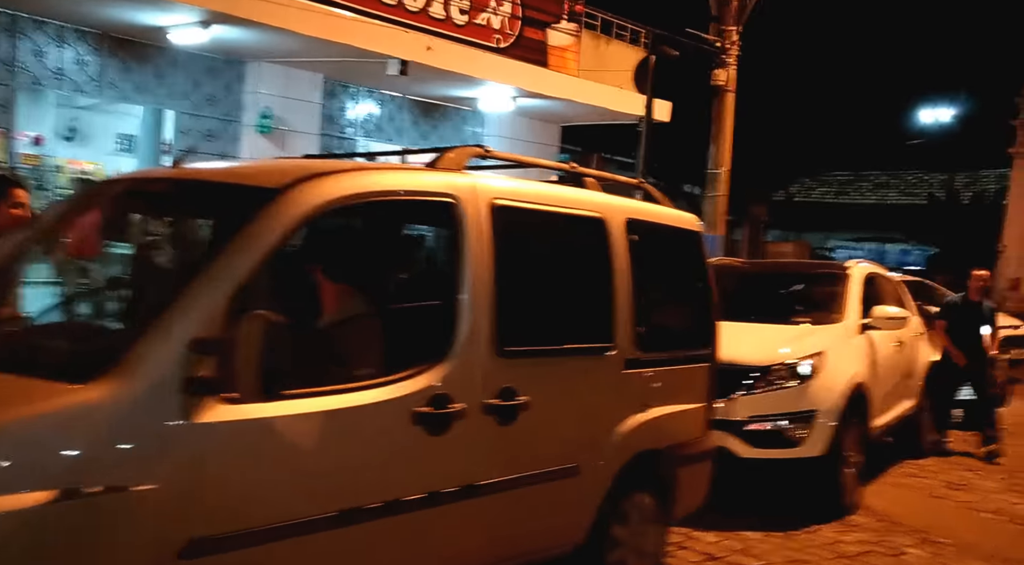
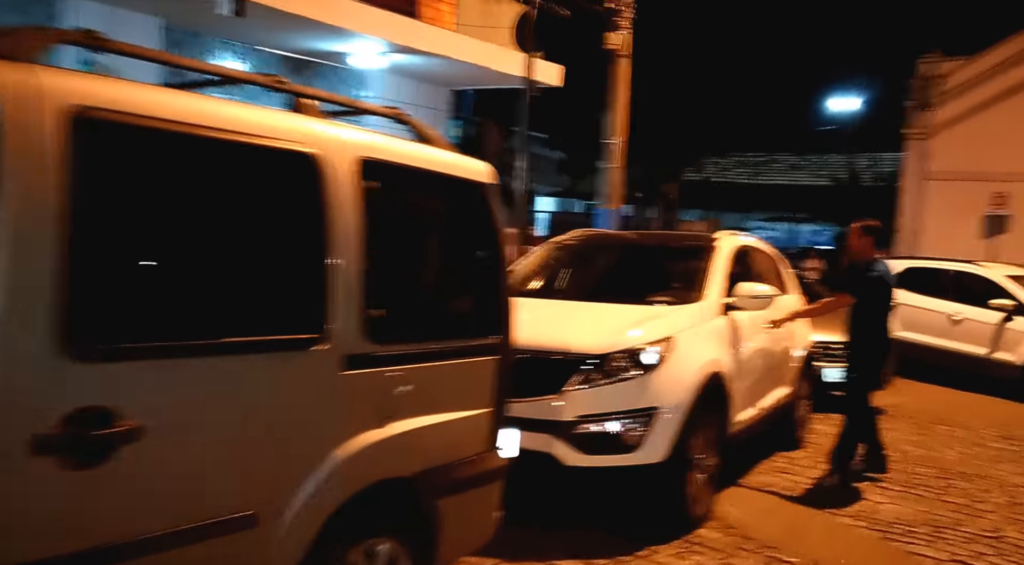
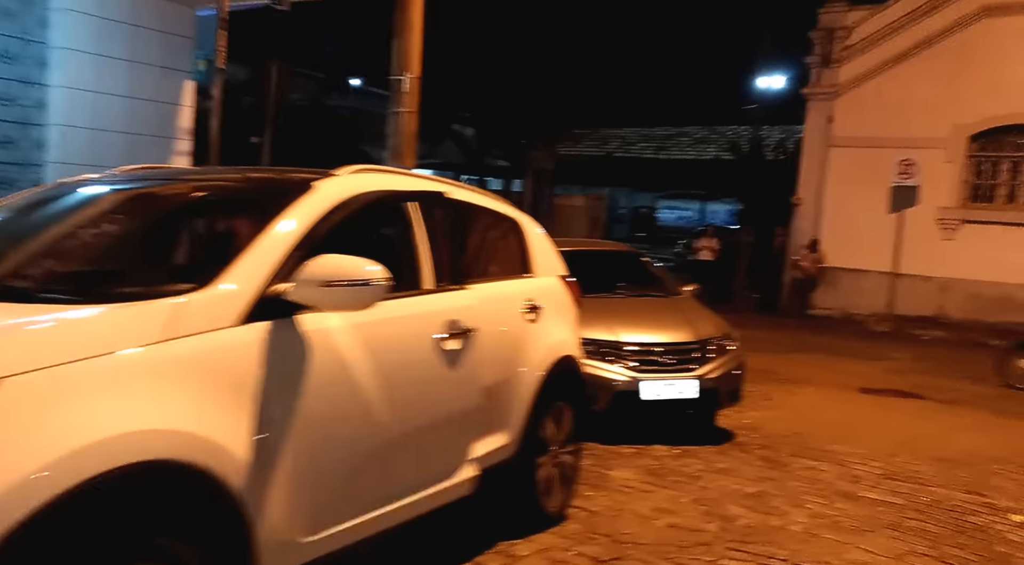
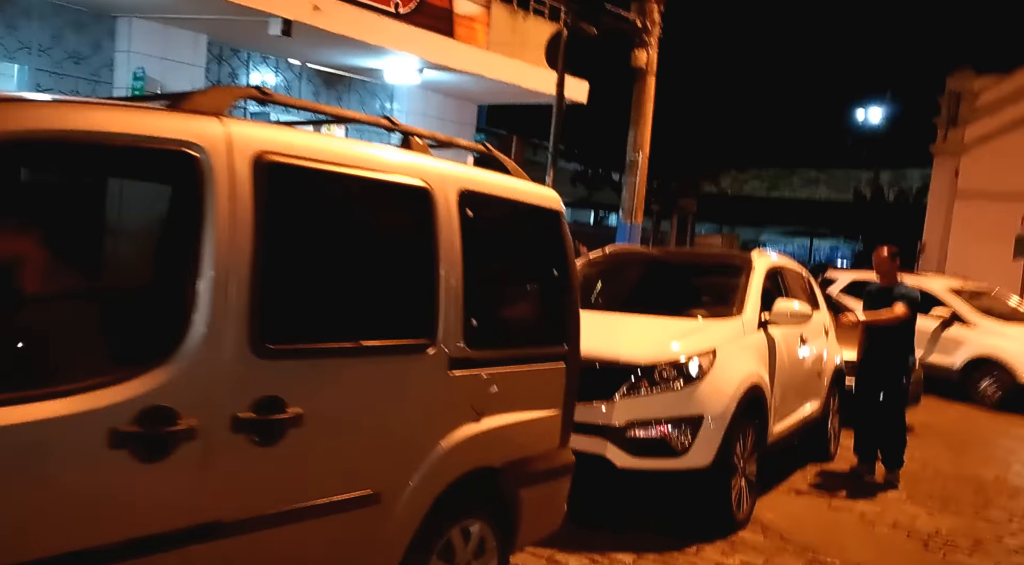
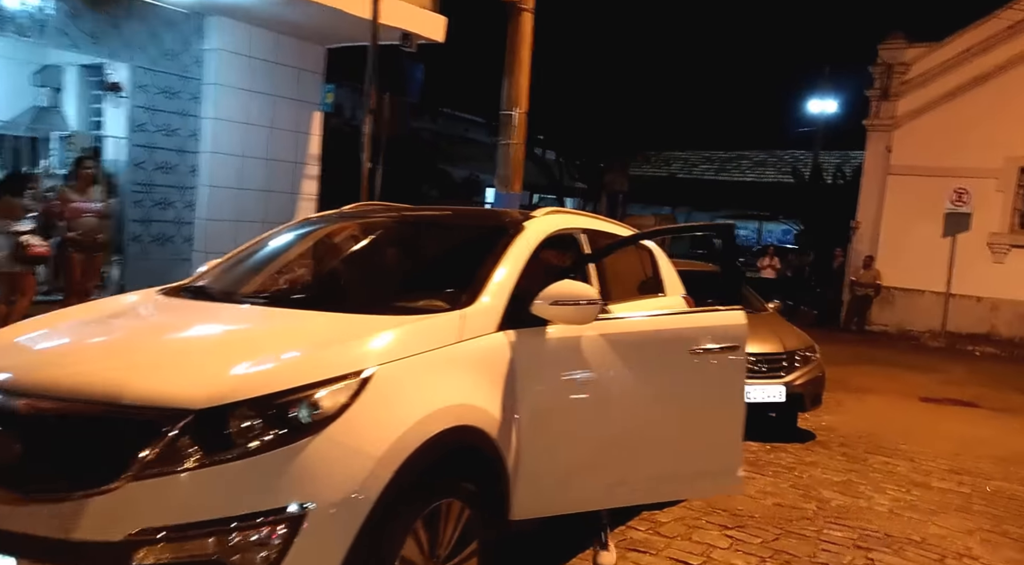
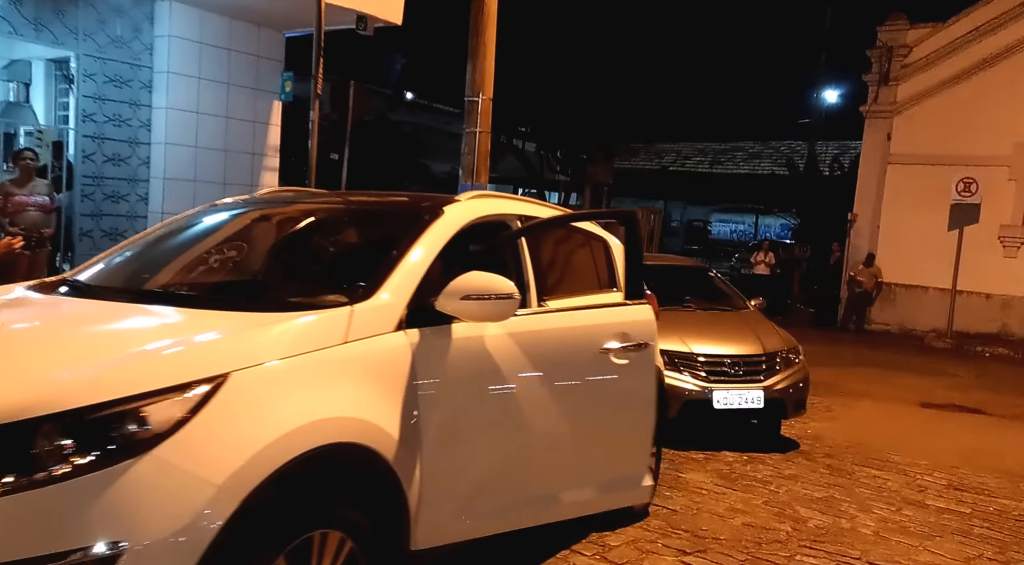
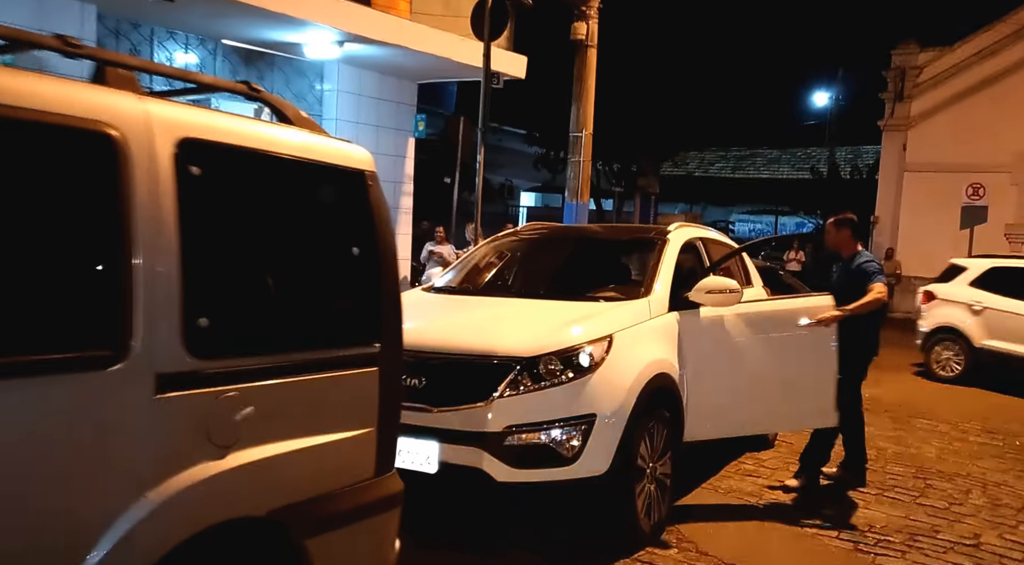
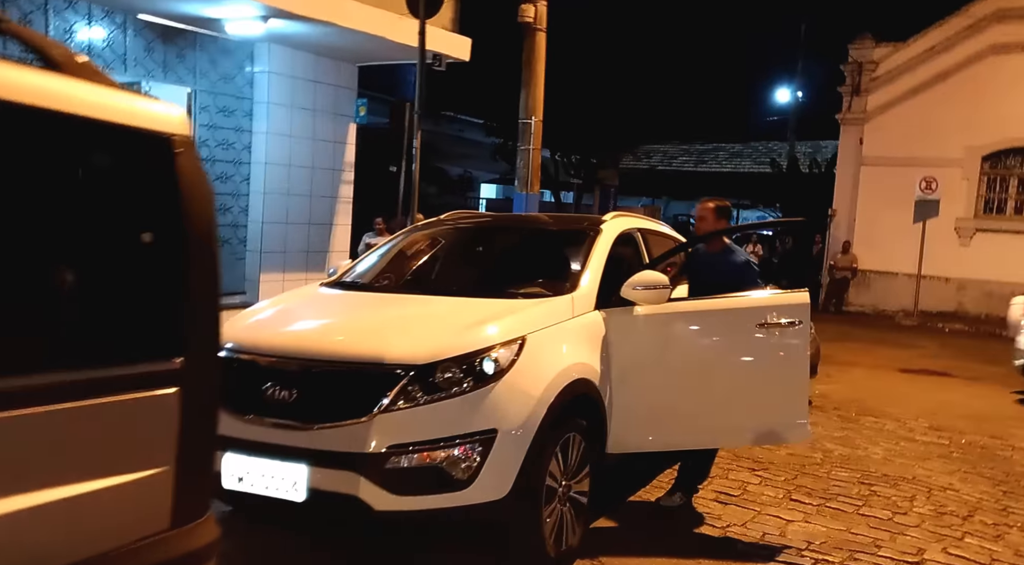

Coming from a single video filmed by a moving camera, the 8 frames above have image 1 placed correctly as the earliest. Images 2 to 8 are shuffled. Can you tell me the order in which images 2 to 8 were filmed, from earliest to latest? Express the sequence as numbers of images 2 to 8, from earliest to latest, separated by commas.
4, 2, 7, 8, 5, 6, 3
